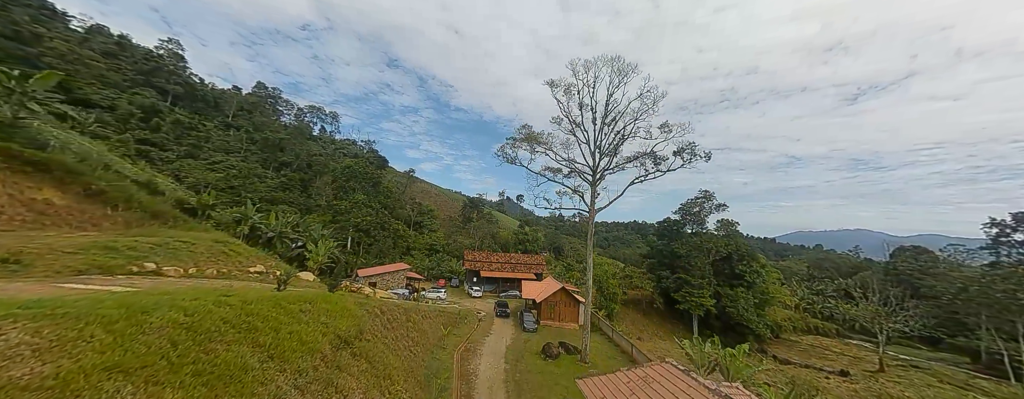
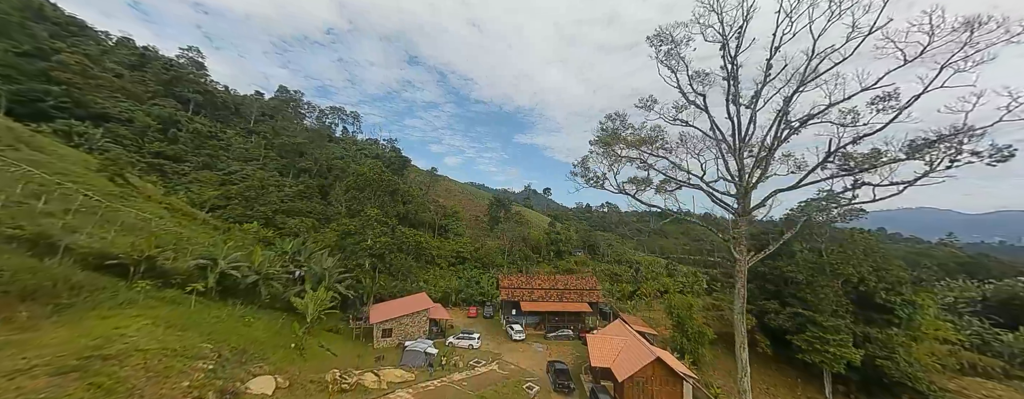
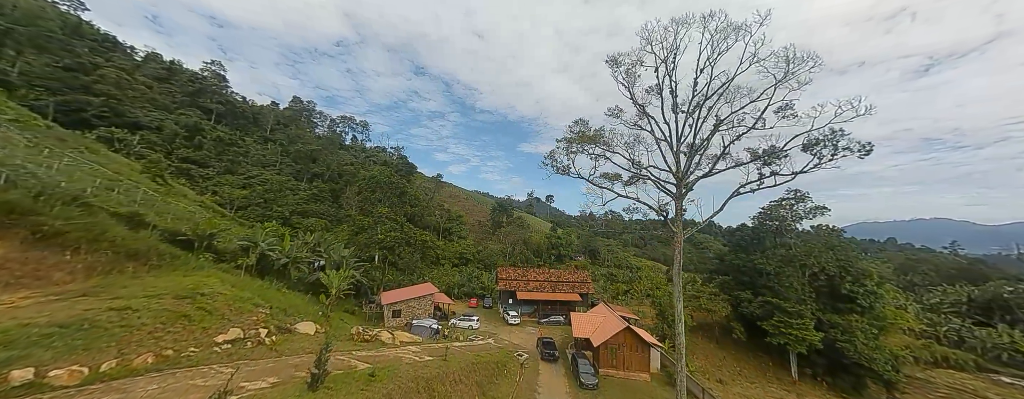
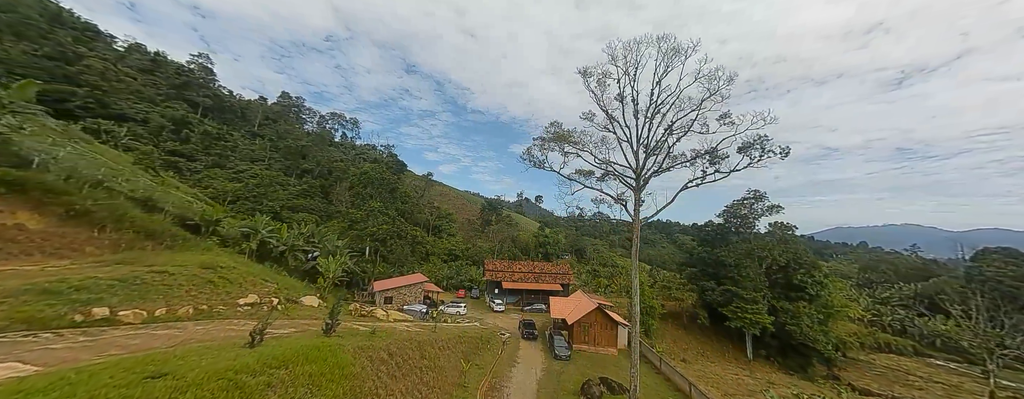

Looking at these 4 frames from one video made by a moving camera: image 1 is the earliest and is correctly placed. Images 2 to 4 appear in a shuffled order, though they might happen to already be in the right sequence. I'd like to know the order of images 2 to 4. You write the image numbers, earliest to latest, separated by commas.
4, 3, 2
